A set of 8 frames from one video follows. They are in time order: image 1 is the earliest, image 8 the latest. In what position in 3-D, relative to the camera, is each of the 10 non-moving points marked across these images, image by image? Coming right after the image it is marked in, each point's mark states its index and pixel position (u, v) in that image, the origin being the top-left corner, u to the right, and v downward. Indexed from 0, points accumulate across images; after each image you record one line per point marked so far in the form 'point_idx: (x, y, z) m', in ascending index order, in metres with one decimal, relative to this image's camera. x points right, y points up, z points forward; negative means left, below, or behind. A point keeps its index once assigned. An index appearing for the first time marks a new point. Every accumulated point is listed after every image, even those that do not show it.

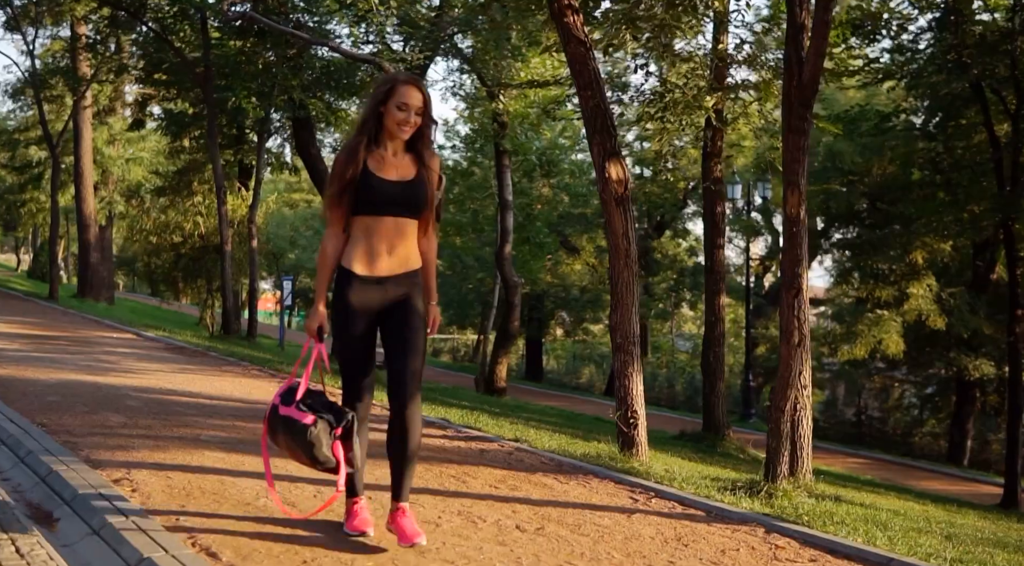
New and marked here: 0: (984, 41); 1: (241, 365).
0: (+7.3, +3.8, +17.5) m
1: (-3.1, -0.9, +13.0) m
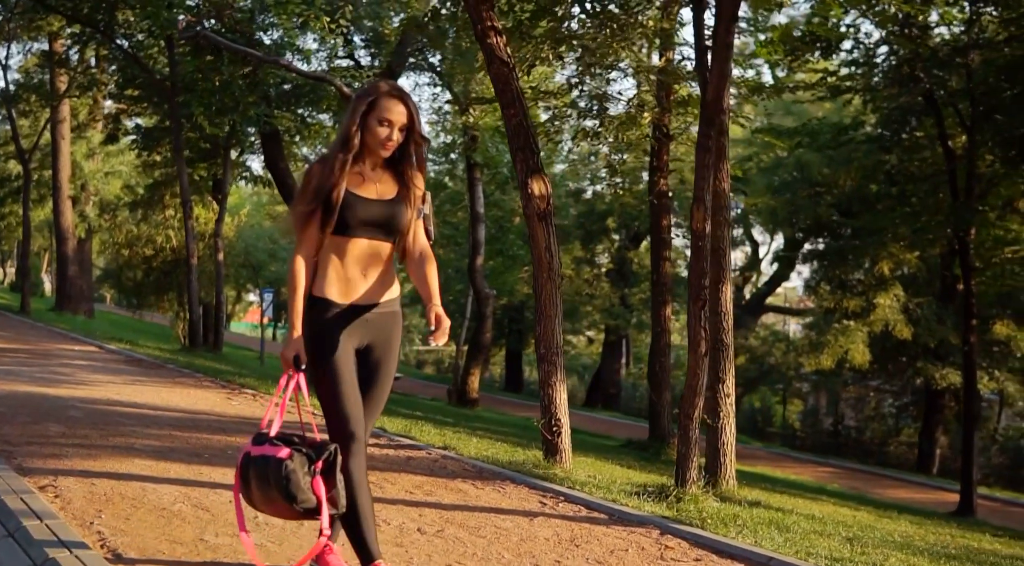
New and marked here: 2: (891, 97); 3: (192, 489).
0: (+6.7, +3.6, +17.9) m
1: (-3.7, -1.1, +13.3) m
2: (+6.1, +3.1, +18.7) m
3: (-2.0, -1.3, +7.0) m
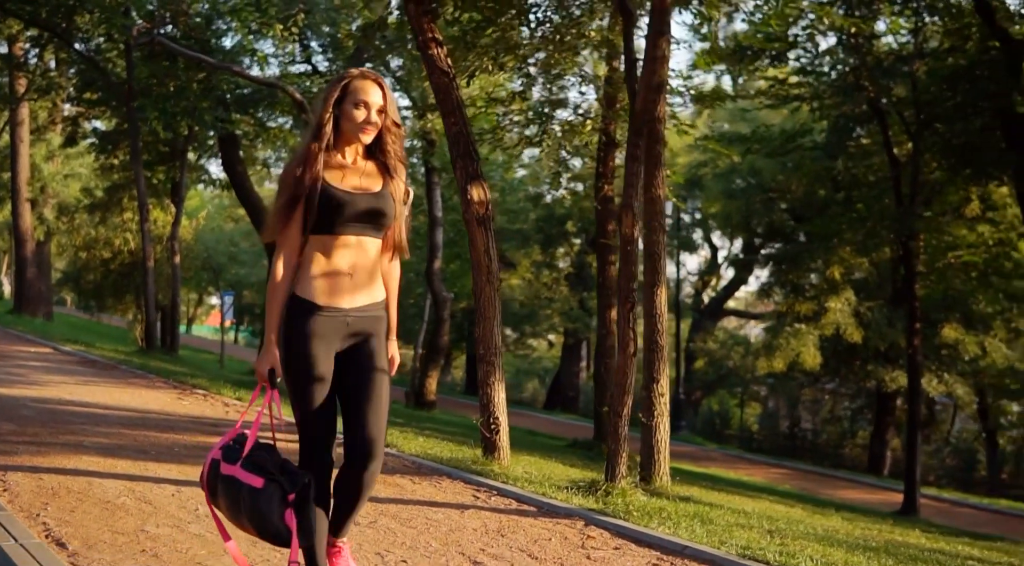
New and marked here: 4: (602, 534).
0: (+5.9, +3.6, +18.4) m
1: (-4.3, -1.1, +13.5) m
2: (+5.4, +3.0, +19.2) m
3: (-2.4, -1.3, +7.2) m
4: (+0.5, -1.4, +6.5) m
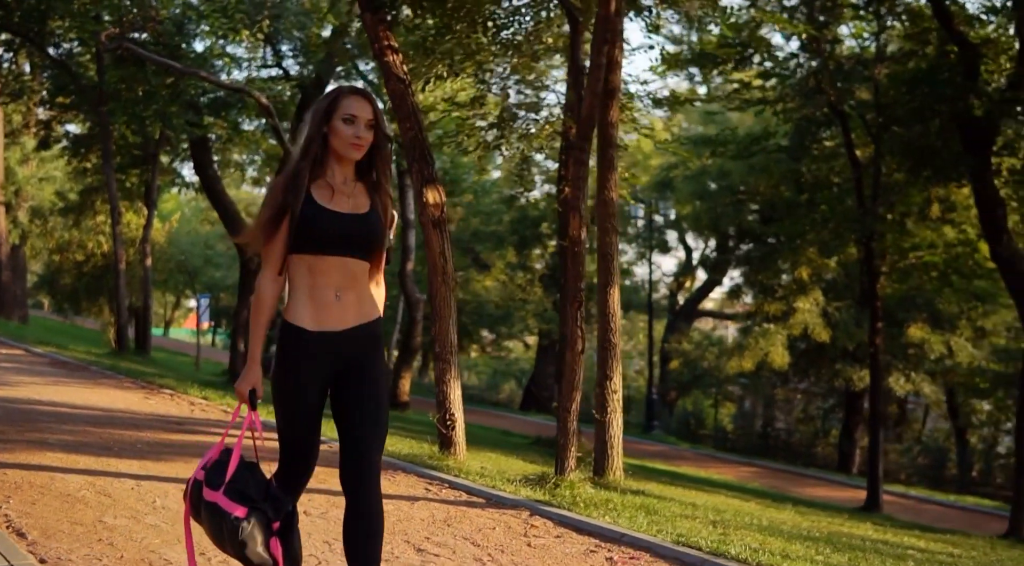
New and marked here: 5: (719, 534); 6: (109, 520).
0: (+5.4, +3.6, +18.8) m
1: (-4.8, -1.1, +13.6) m
2: (+4.8, +3.0, +19.6) m
3: (-2.7, -1.3, +7.4) m
4: (+0.2, -1.4, +6.8) m
5: (+1.4, -1.7, +7.6) m
6: (-2.2, -1.3, +6.3) m
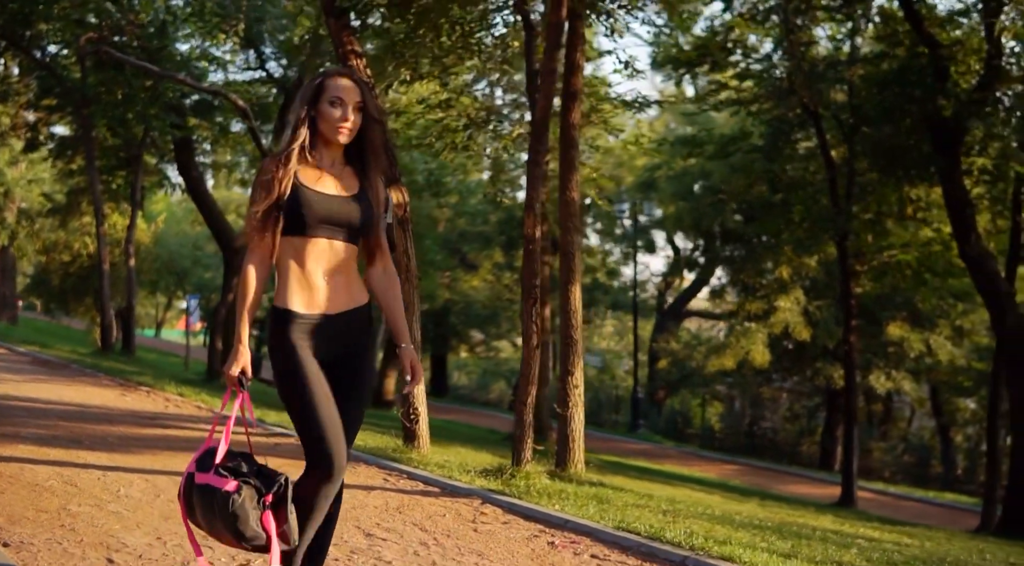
0: (+5.0, +3.6, +19.1) m
1: (-5.1, -1.1, +13.9) m
2: (+4.5, +3.0, +19.9) m
3: (-3.0, -1.3, +7.7) m
4: (-0.1, -1.4, +7.1) m
5: (+1.1, -1.6, +7.8) m
6: (-2.6, -1.3, +6.6) m
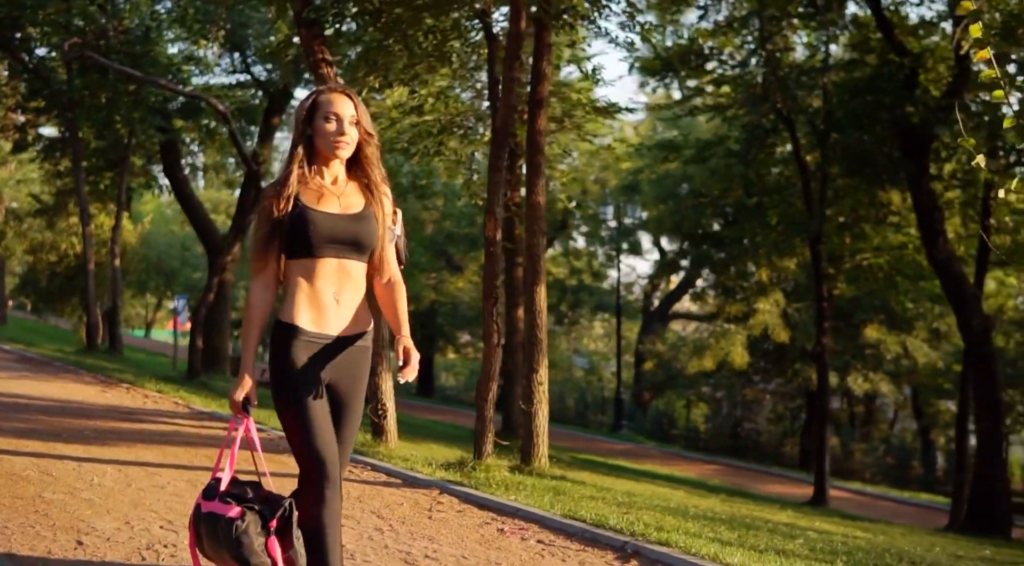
0: (+4.7, +3.5, +19.5) m
1: (-5.4, -1.1, +14.2) m
2: (+4.1, +3.0, +20.3) m
3: (-3.3, -1.2, +8.0) m
4: (-0.4, -1.4, +7.4) m
5: (+0.8, -1.7, +8.2) m
6: (-2.8, -1.3, +6.9) m
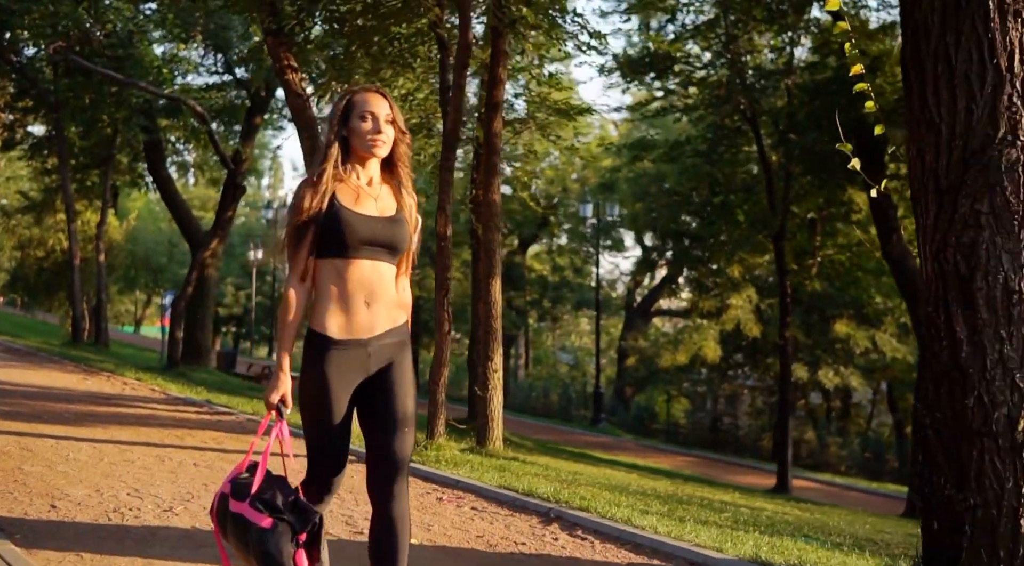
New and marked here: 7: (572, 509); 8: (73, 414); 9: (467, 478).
0: (+4.2, +3.6, +20.1) m
1: (-5.9, -1.1, +14.8) m
2: (+3.6, +3.1, +20.9) m
3: (-3.7, -1.2, +8.7) m
4: (-0.8, -1.4, +8.1) m
5: (+0.4, -1.6, +8.9) m
6: (-3.2, -1.2, +7.6) m
7: (+0.4, -1.4, +7.1) m
8: (-3.9, -1.2, +10.1) m
9: (-0.3, -1.4, +8.1) m
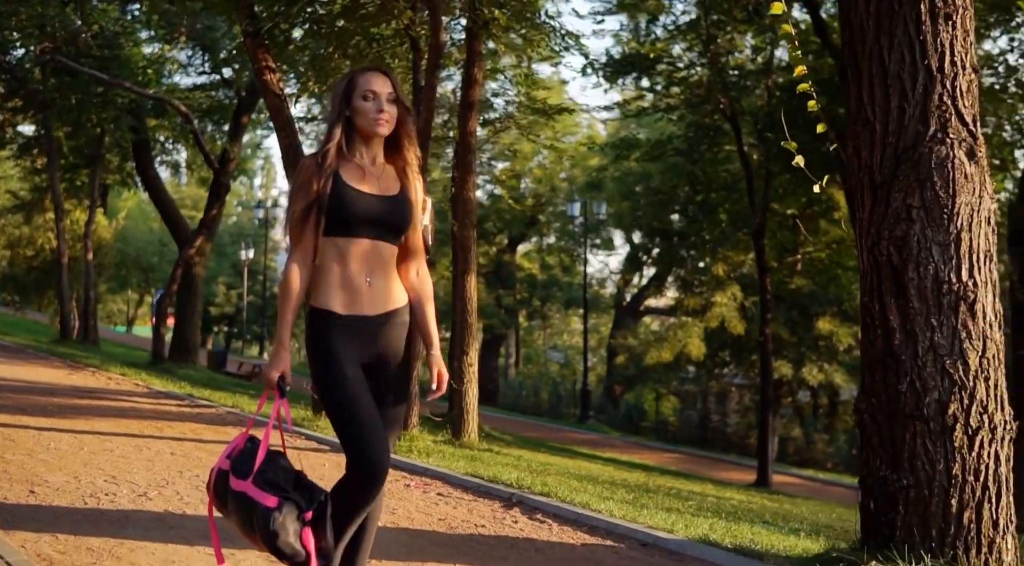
0: (+3.9, +3.7, +20.4) m
1: (-6.1, -1.0, +15.1) m
2: (+3.3, +3.1, +21.2) m
3: (-4.0, -1.1, +8.9) m
4: (-1.0, -1.3, +8.4) m
5: (+0.1, -1.5, +9.1) m
6: (-3.5, -1.2, +7.8) m
7: (+0.1, -1.4, +7.3) m
8: (-4.2, -1.1, +10.3) m
9: (-0.5, -1.4, +8.4) m
